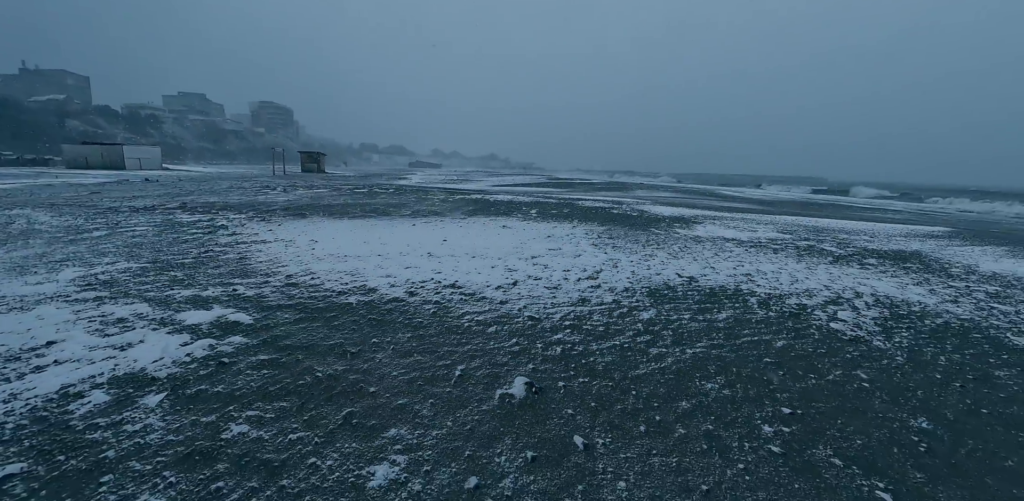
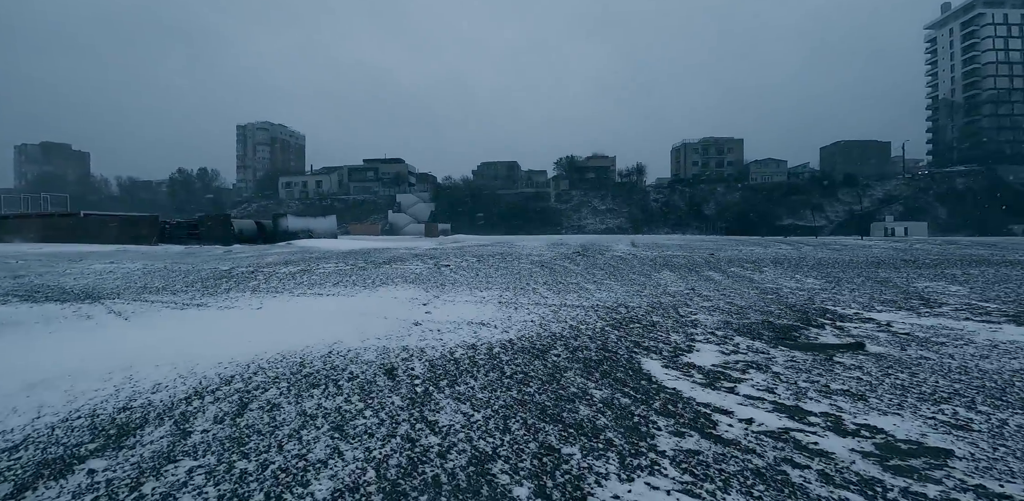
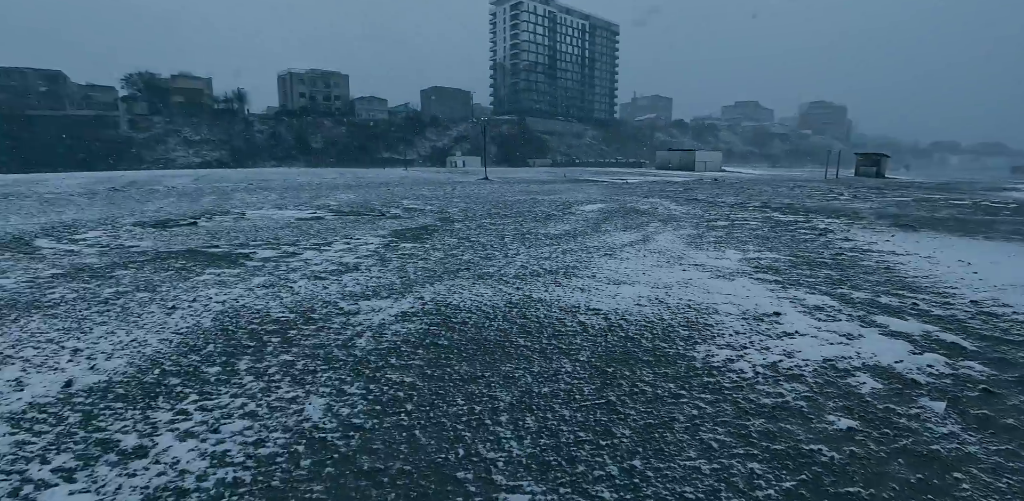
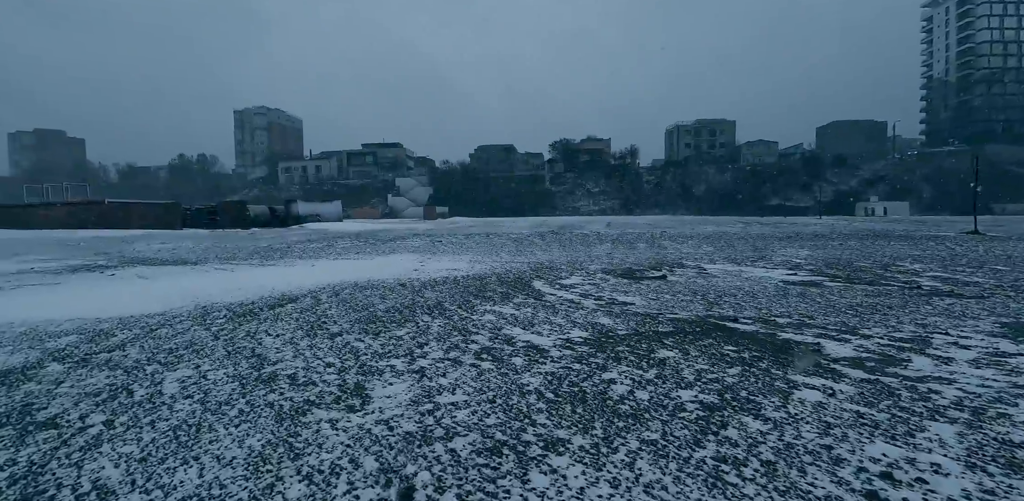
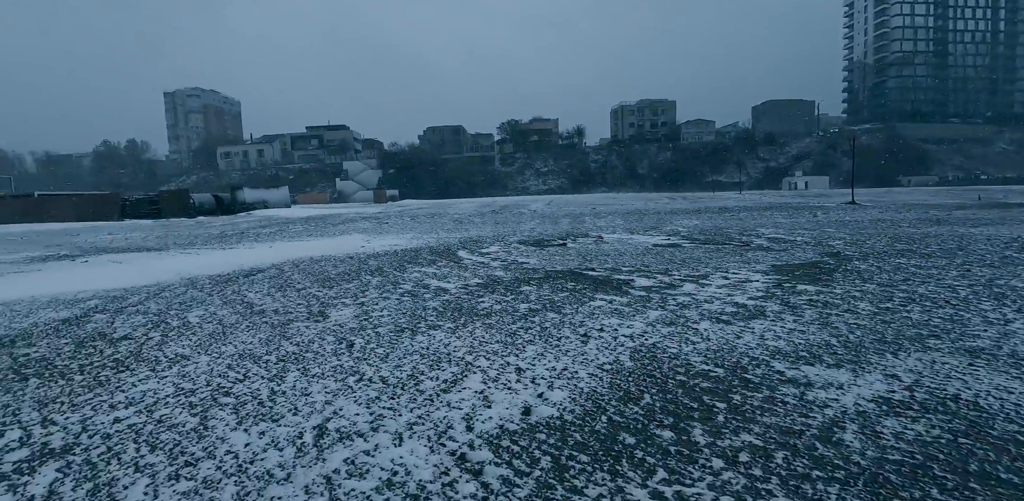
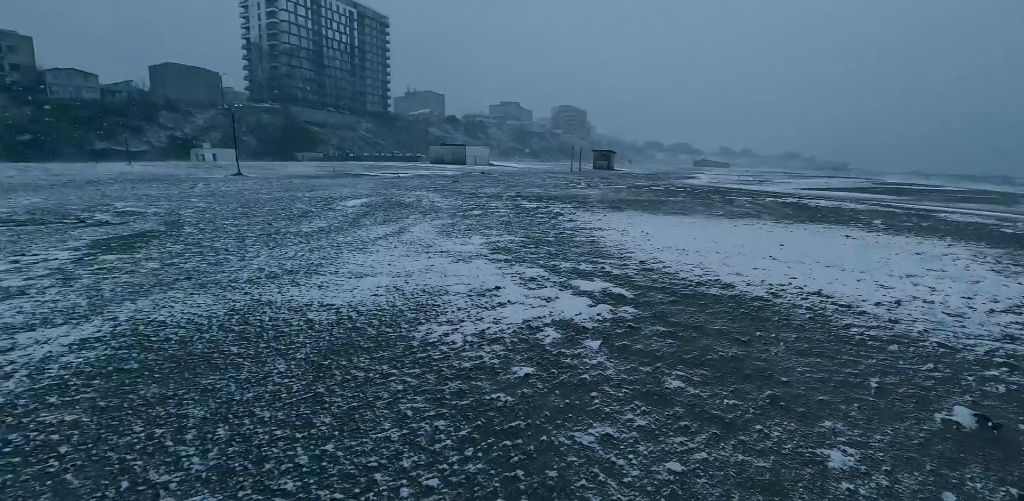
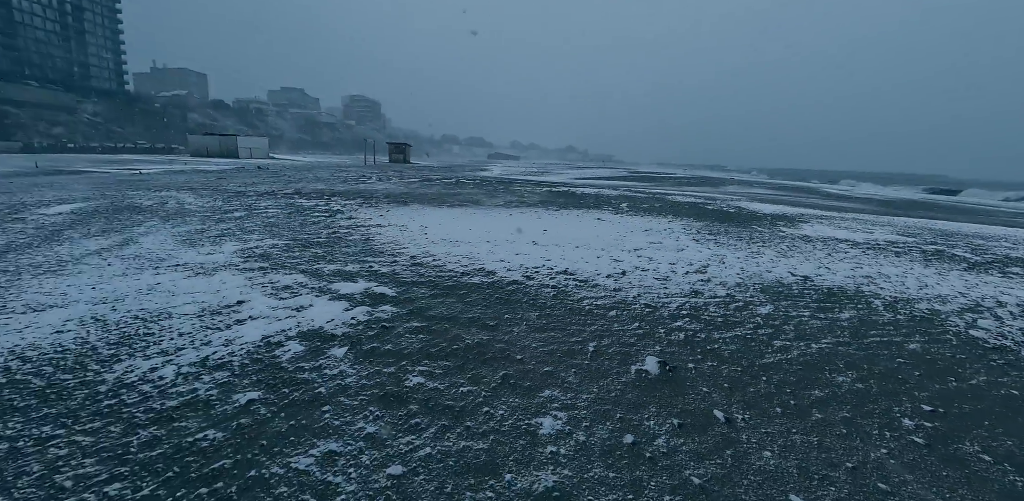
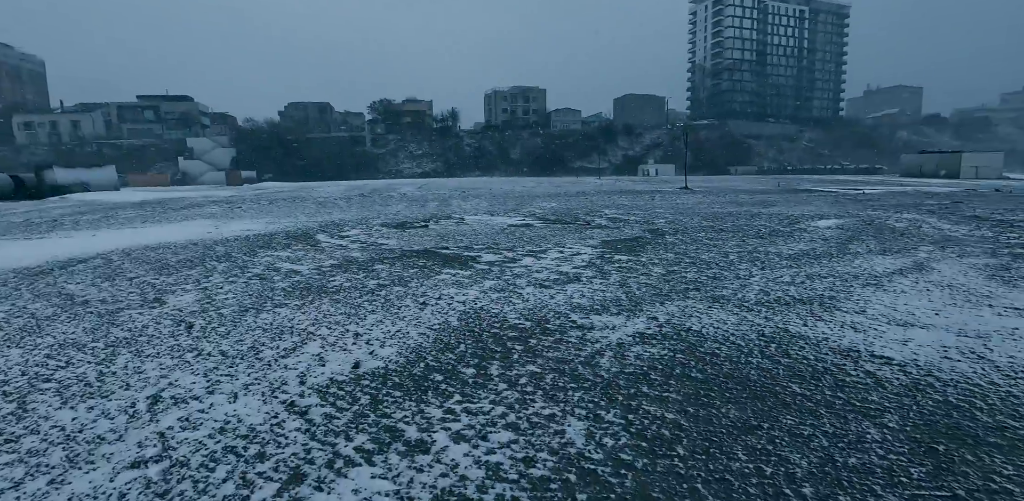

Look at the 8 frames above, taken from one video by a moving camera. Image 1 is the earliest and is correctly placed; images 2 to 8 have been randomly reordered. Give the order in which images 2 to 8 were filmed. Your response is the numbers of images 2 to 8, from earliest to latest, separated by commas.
7, 6, 3, 8, 5, 4, 2
